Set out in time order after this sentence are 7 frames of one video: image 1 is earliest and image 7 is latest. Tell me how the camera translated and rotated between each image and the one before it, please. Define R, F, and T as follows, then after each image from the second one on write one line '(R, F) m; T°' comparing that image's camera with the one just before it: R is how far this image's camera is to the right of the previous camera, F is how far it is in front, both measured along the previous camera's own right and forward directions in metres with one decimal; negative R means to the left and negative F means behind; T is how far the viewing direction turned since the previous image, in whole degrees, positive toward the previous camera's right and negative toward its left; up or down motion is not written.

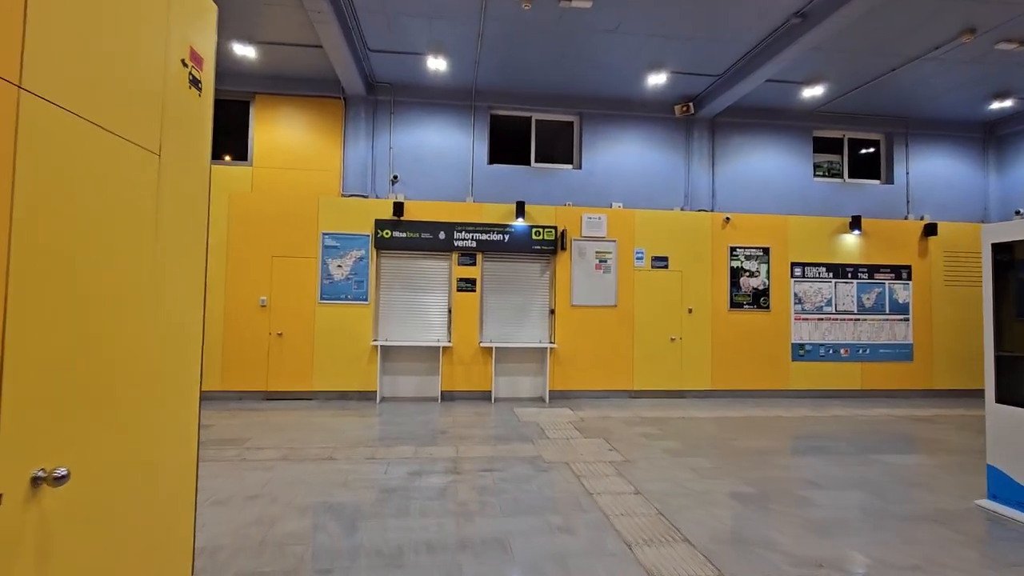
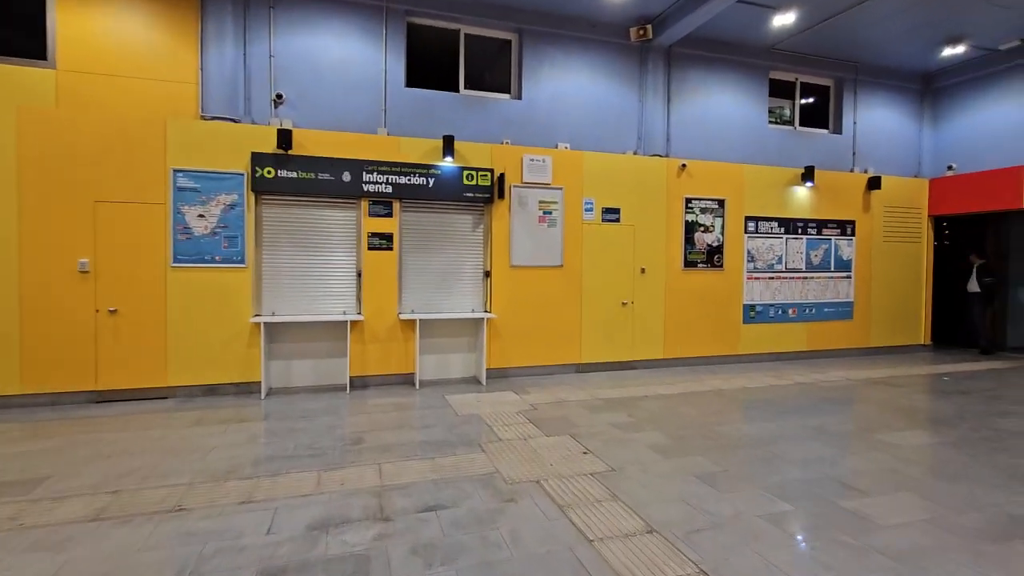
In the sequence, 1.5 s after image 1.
(-0.2, +1.4) m; +10°
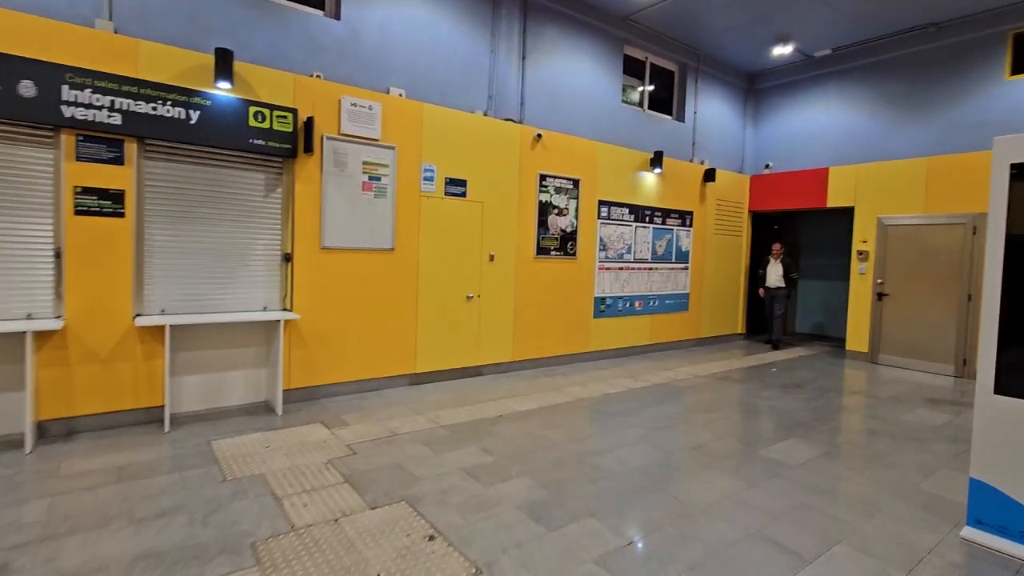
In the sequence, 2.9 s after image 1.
(+0.1, +1.3) m; +19°
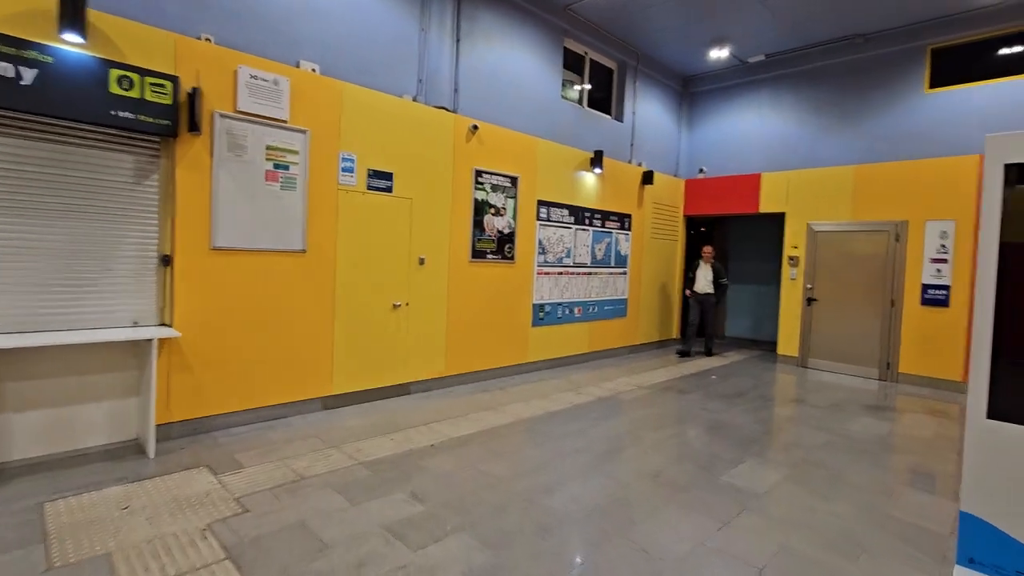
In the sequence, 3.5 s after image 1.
(0.0, +0.6) m; +8°
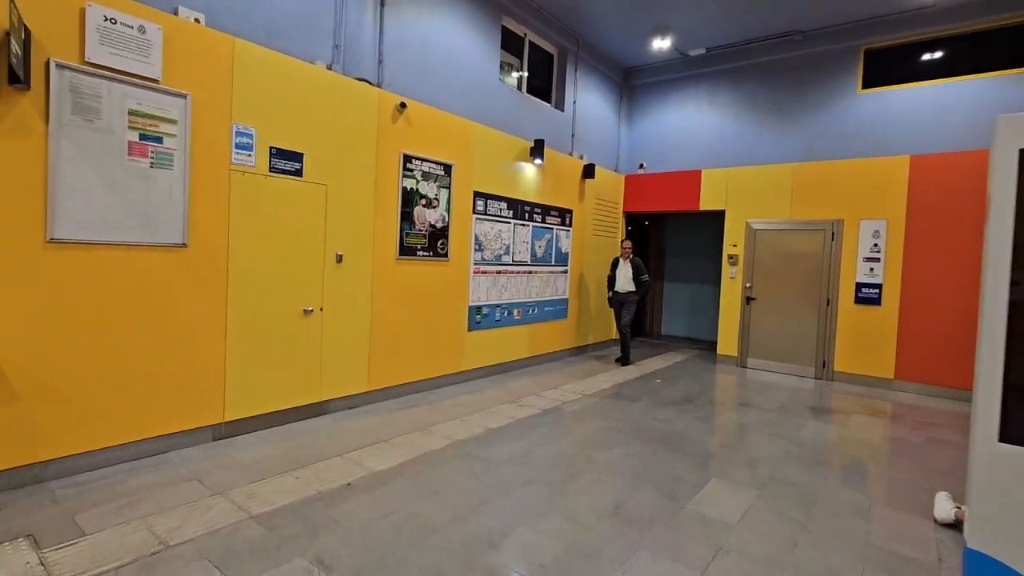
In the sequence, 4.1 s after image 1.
(0.0, +0.6) m; +7°
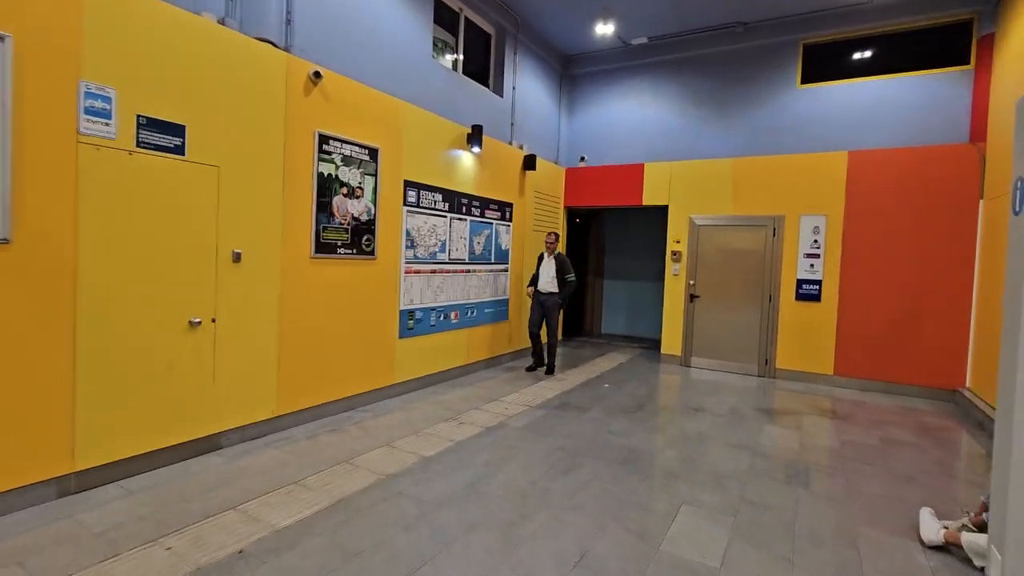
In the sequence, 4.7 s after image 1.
(0.0, +0.6) m; +7°
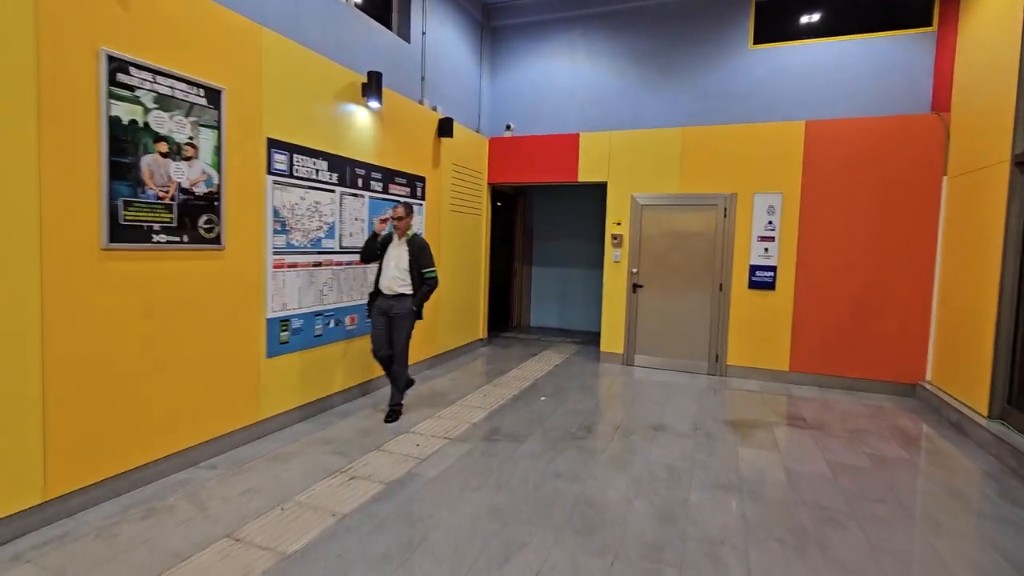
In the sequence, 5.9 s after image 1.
(+0.1, +1.2) m; +8°
